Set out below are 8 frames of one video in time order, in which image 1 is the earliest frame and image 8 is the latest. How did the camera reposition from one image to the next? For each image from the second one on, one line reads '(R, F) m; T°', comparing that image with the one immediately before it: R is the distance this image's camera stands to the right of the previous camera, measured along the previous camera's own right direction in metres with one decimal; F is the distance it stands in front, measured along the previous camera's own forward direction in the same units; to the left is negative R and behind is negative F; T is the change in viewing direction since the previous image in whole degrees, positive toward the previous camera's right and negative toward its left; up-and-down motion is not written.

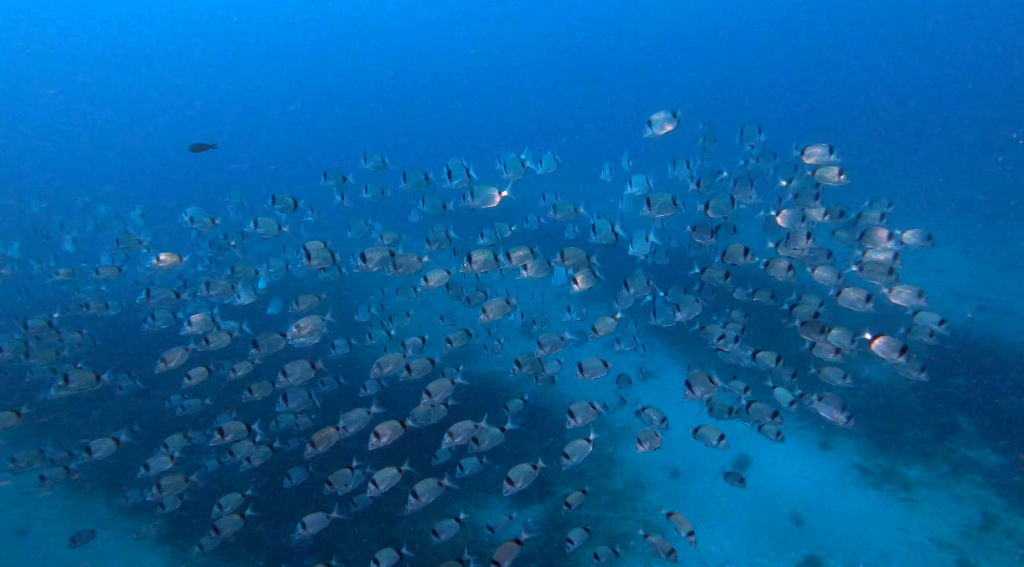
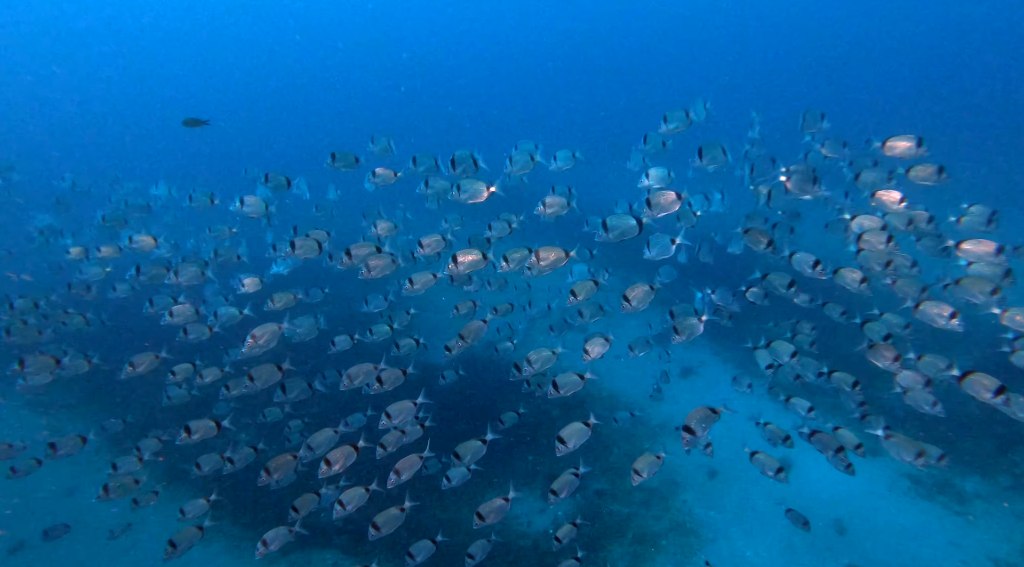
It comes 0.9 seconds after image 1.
(+4.2, -5.6) m; +5°
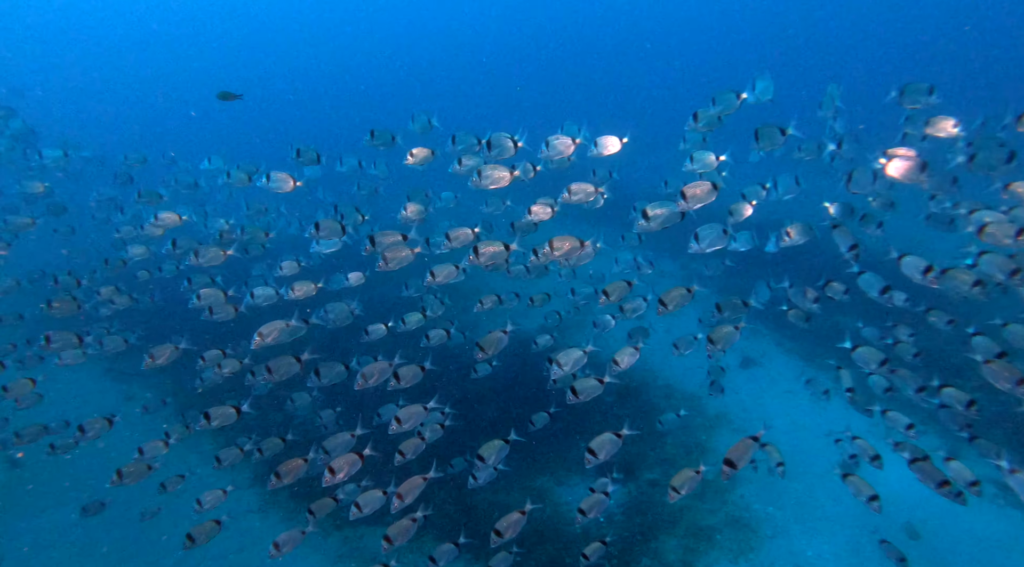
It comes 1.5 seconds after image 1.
(+0.1, +0.6) m; -4°
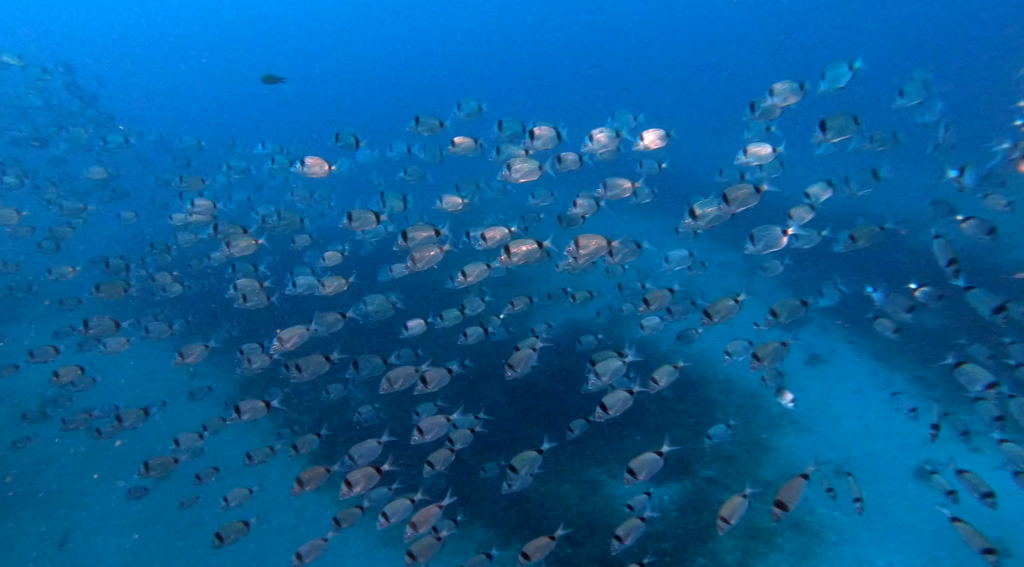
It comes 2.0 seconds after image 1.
(+0.2, +0.3) m; -5°
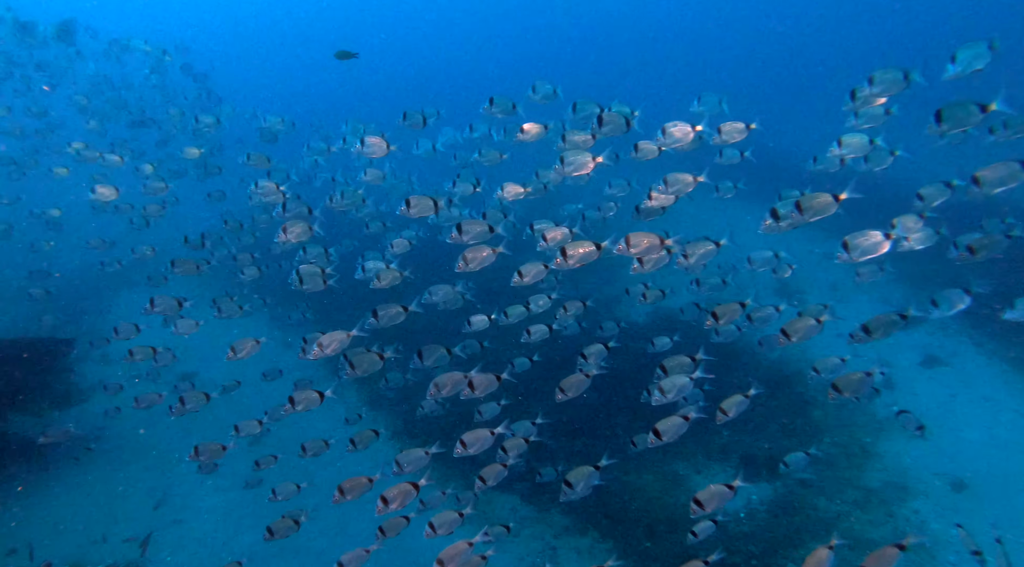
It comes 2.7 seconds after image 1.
(+0.1, +0.5) m; -7°
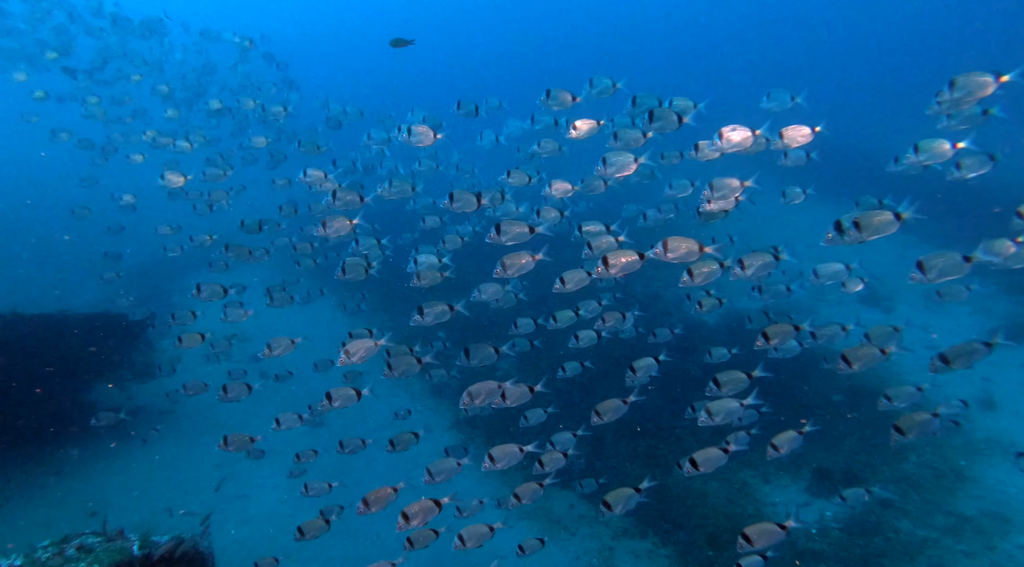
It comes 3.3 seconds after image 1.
(+0.3, +0.3) m; -6°
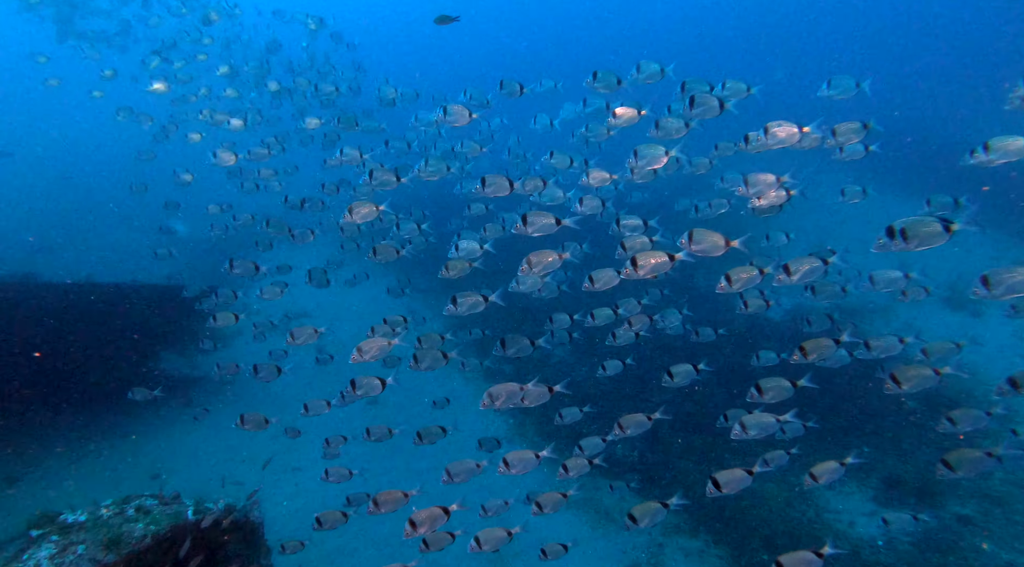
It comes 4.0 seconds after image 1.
(+0.4, +0.3) m; -6°
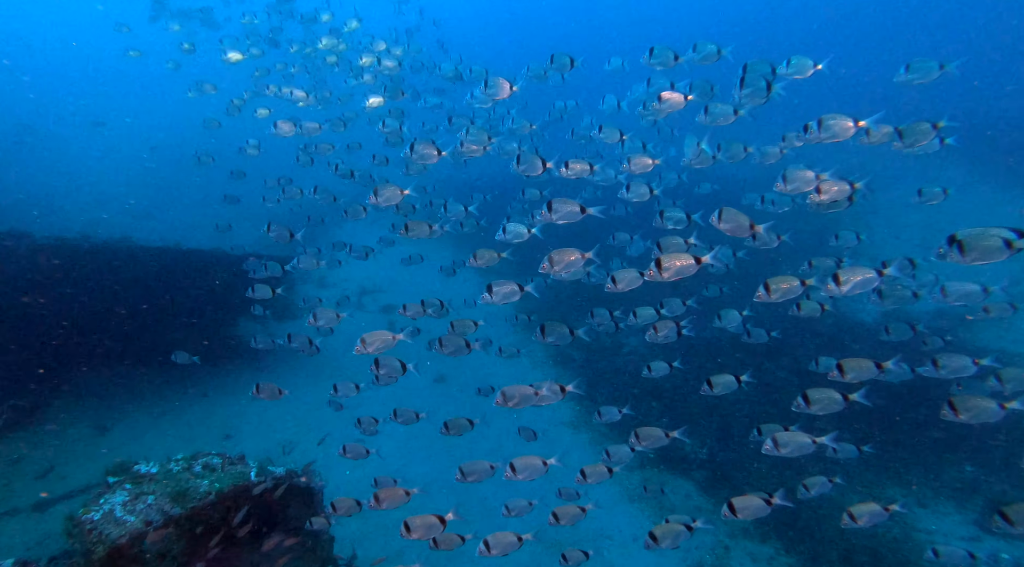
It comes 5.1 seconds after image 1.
(+0.6, +0.4) m; -7°
